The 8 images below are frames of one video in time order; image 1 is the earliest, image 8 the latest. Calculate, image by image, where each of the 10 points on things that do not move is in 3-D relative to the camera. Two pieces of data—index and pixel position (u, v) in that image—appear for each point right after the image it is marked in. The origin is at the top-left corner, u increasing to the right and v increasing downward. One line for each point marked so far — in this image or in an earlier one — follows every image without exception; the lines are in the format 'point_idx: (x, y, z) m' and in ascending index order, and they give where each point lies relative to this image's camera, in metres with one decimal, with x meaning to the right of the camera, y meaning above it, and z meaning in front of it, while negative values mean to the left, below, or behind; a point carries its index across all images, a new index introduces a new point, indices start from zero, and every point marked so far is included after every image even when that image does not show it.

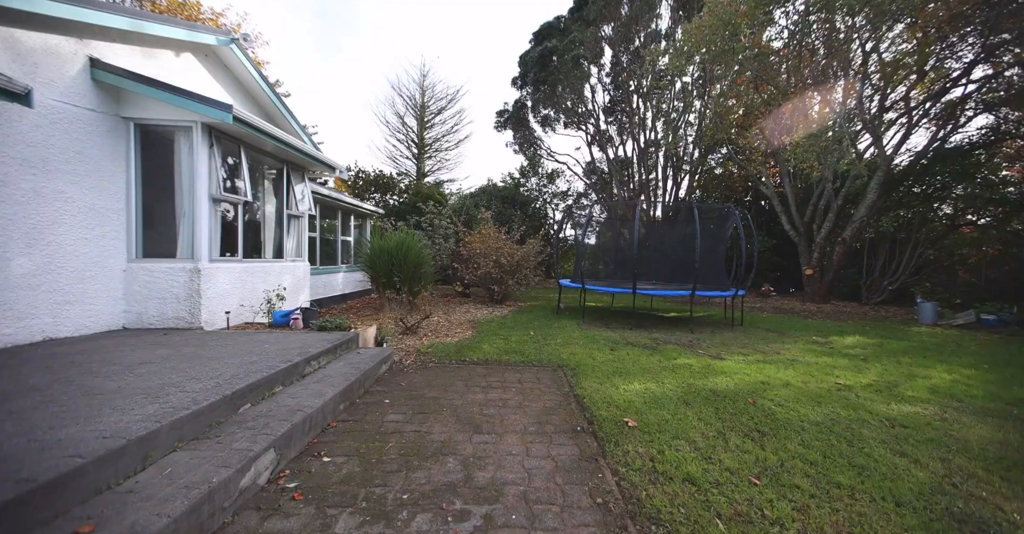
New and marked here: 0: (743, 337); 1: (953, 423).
0: (+3.5, -1.1, +6.4) m
1: (+3.7, -1.2, +3.5) m
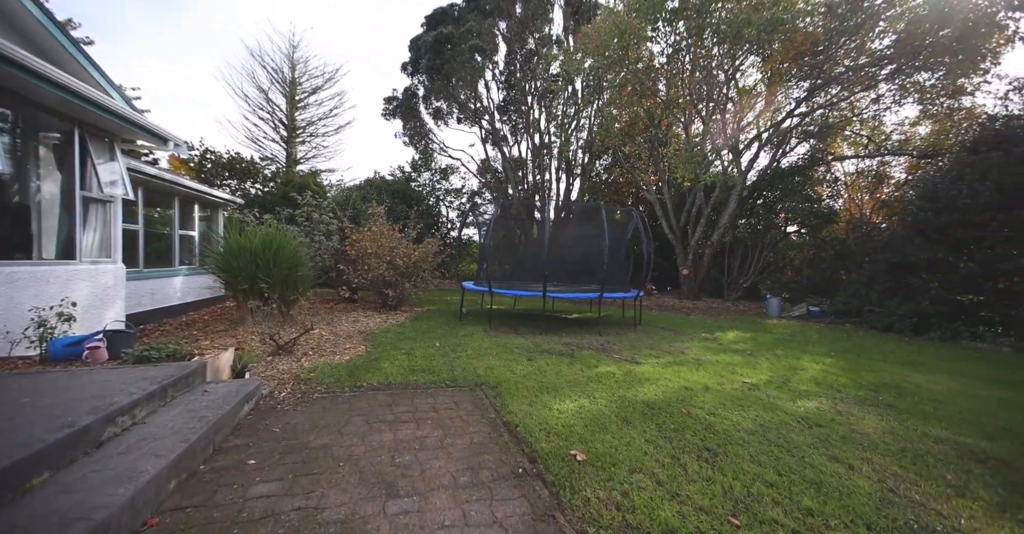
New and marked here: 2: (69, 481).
0: (+2.1, -1.1, +6.5) m
1: (+3.0, -1.3, +3.8) m
2: (-1.8, -0.9, +1.7) m
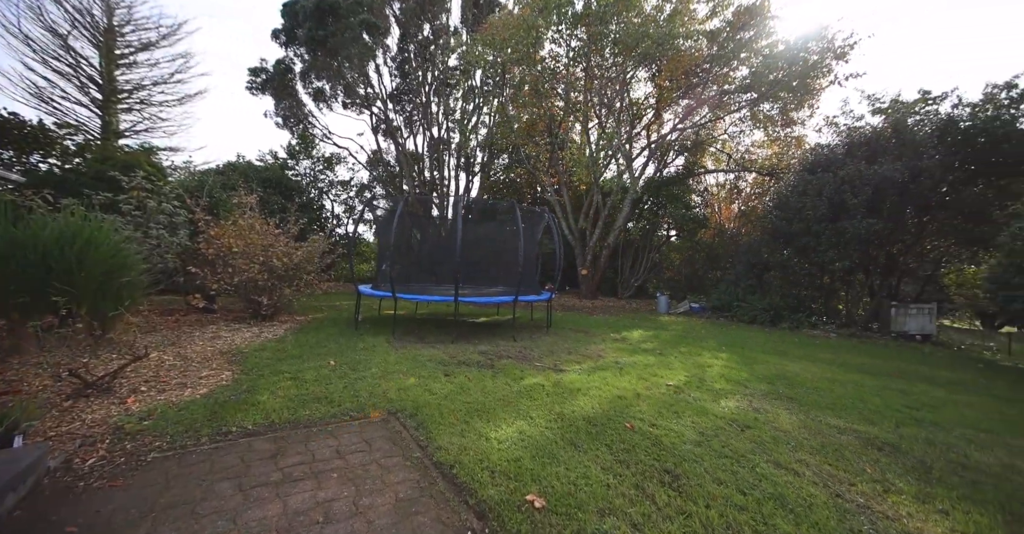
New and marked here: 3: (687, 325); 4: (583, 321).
0: (+0.7, -1.1, +6.3) m
1: (+2.4, -1.3, +3.9) m
2: (-1.8, -0.9, +0.7) m
3: (+3.6, -1.2, +8.6) m
4: (+1.4, -1.1, +8.3) m
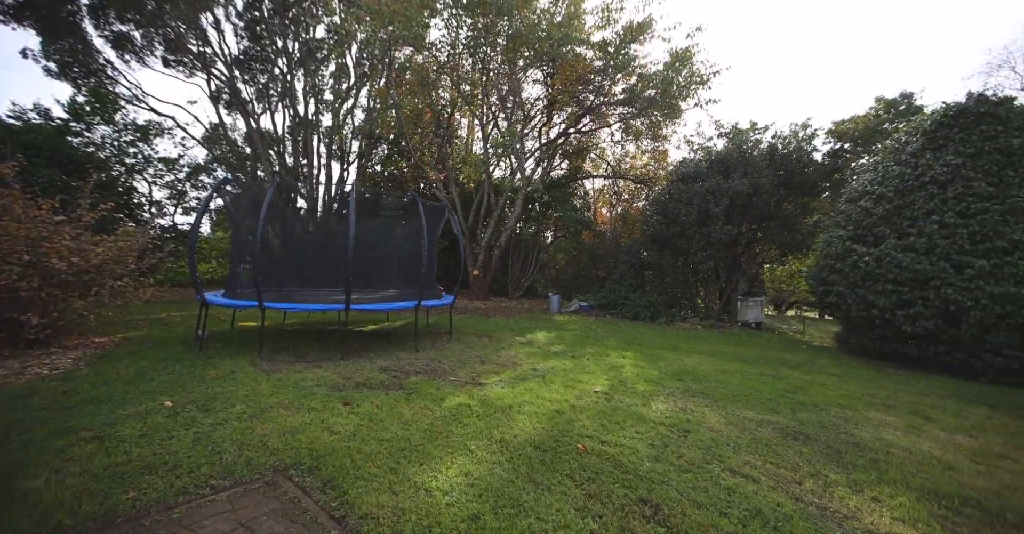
0: (-0.6, -1.1, +5.7) m
1: (+1.6, -1.3, +4.0) m
2: (-1.3, -0.9, -0.4) m
3: (+1.5, -1.2, +8.8) m
4: (-0.6, -1.1, +7.9) m
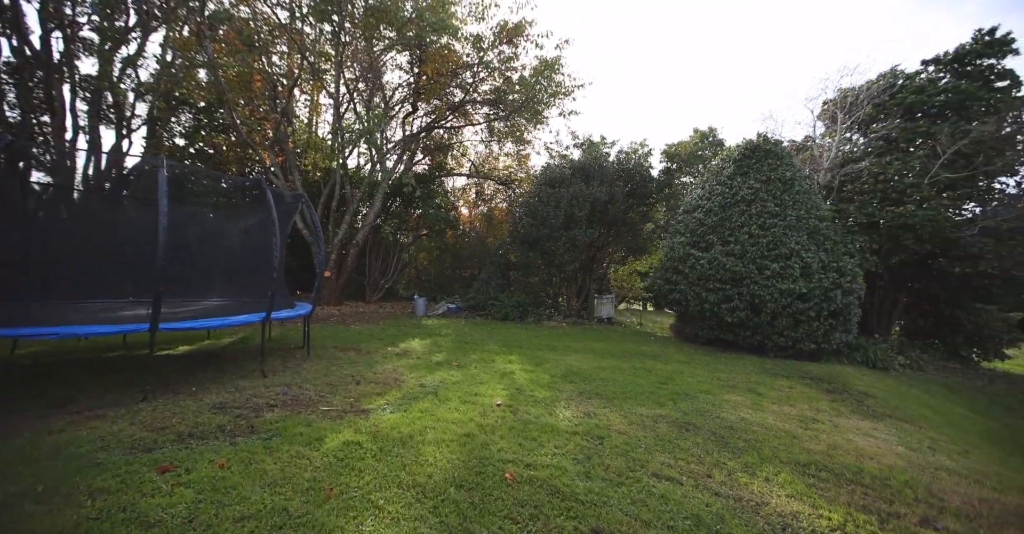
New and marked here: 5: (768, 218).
0: (-2.0, -1.2, +4.8) m
1: (+0.7, -1.3, +3.9) m
2: (-0.5, -0.9, -1.2) m
3: (-1.2, -1.3, +8.4) m
4: (-2.8, -1.1, +6.8) m
5: (+4.2, +0.8, +6.8) m
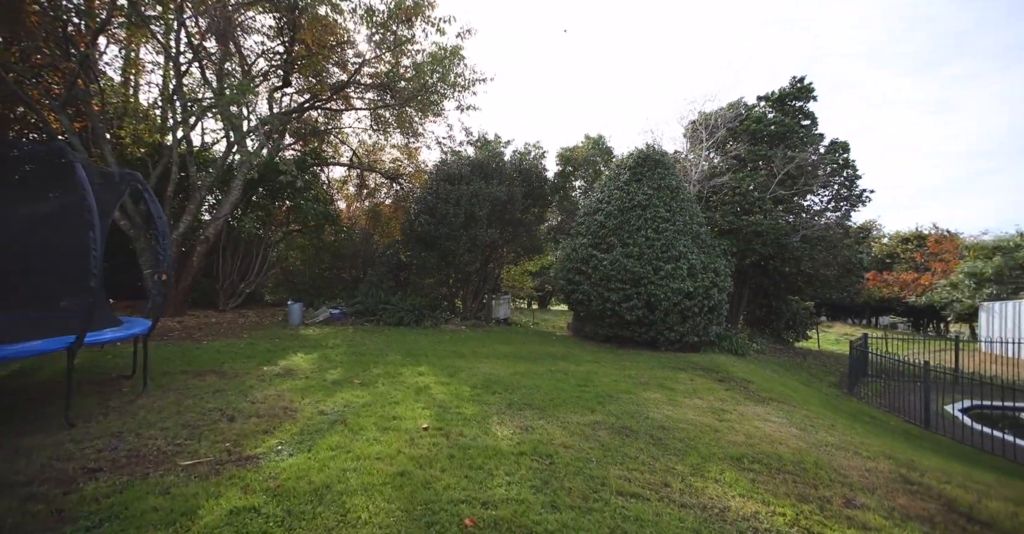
0: (-2.8, -1.2, +3.7) m
1: (+0.1, -1.3, +3.7) m
2: (+0.3, -0.9, -1.6) m
3: (-3.0, -1.3, +7.4) m
4: (-4.1, -1.2, +5.4) m
5: (+2.6, +0.8, +7.5) m
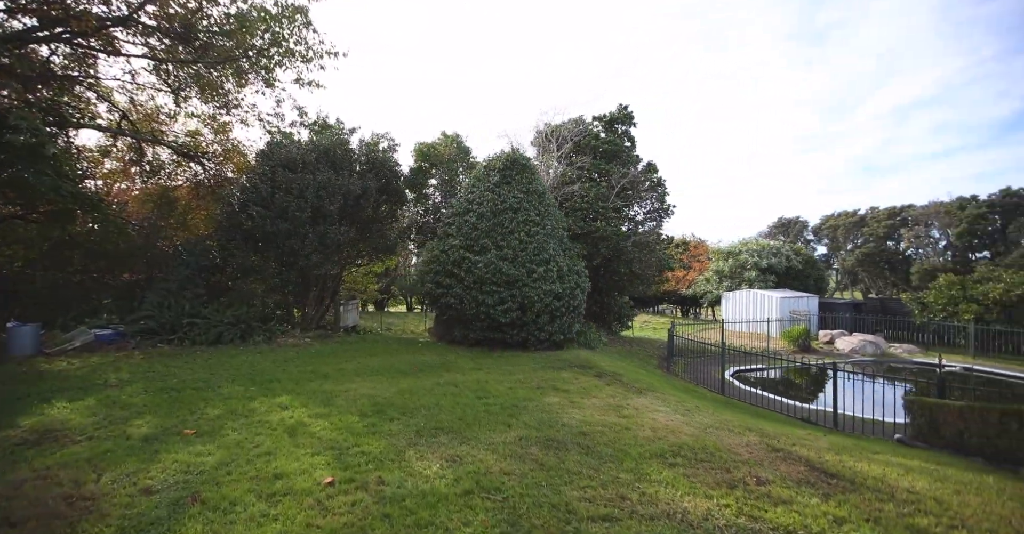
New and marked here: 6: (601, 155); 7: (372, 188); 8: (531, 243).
0: (-3.2, -1.2, +2.1) m
1: (-0.5, -1.4, +3.2) m
2: (+1.8, -1.0, -1.5) m
3: (-4.8, -1.3, +5.4) m
4: (-5.1, -1.2, +3.2) m
5: (+0.3, +0.7, +7.7) m
6: (+2.5, +3.3, +12.1) m
7: (-3.1, +1.7, +9.2) m
8: (+0.3, +0.4, +7.5) m
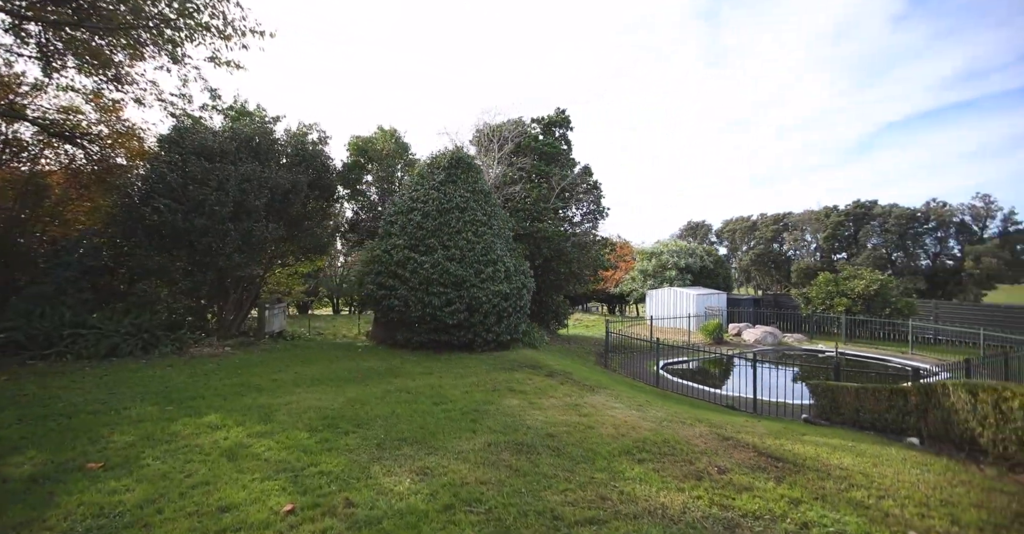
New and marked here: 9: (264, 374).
0: (-3.2, -1.3, +1.5) m
1: (-0.7, -1.4, +3.0) m
2: (+2.3, -1.0, -1.3) m
3: (-5.3, -1.3, +4.5) m
4: (-5.2, -1.2, +2.3) m
5: (-0.6, +0.7, +7.6) m
6: (+0.8, +3.3, +12.3) m
7: (-4.2, +1.7, +8.5) m
8: (-0.6, +0.4, +7.4) m
9: (-3.3, -1.5, +5.7) m
